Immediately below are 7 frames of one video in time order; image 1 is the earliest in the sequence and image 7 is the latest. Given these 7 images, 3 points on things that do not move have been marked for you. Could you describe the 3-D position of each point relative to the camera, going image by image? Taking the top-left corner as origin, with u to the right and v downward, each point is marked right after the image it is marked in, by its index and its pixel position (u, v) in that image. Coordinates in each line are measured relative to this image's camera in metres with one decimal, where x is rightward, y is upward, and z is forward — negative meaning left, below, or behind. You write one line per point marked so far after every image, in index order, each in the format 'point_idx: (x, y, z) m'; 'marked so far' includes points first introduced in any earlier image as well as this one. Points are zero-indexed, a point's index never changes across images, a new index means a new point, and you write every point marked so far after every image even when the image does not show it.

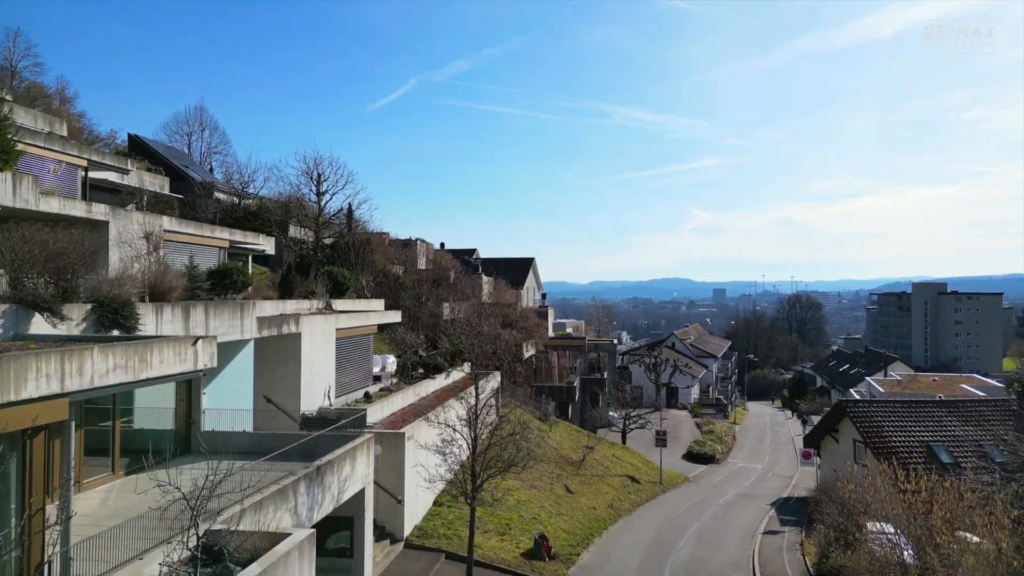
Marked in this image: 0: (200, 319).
0: (-3.2, -0.3, +6.3) m
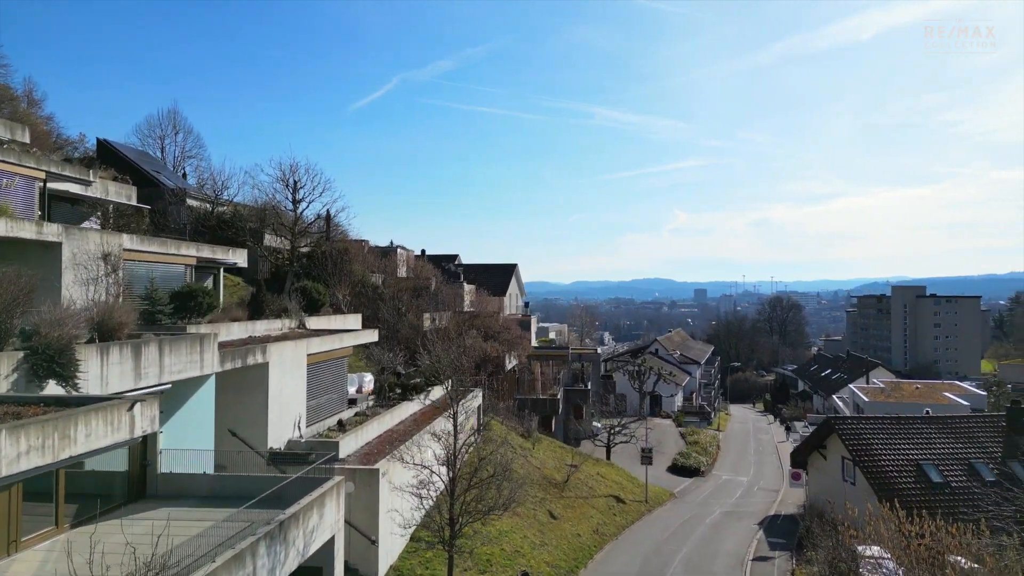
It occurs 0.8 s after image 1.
0: (-3.4, -0.7, +5.8) m
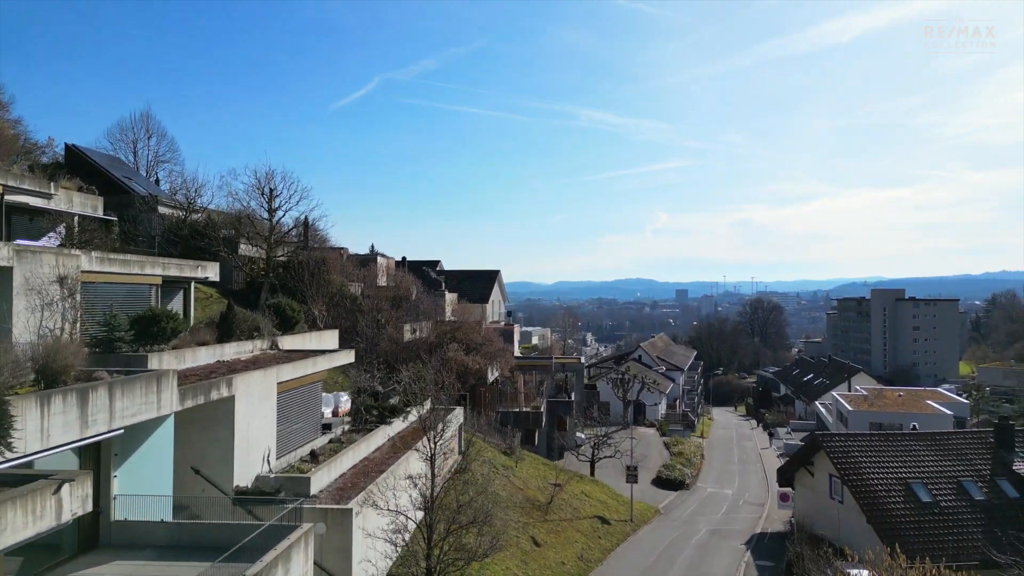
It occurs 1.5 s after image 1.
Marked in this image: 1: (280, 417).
0: (-3.5, -1.0, +5.3) m
1: (-3.2, -1.8, +8.5) m
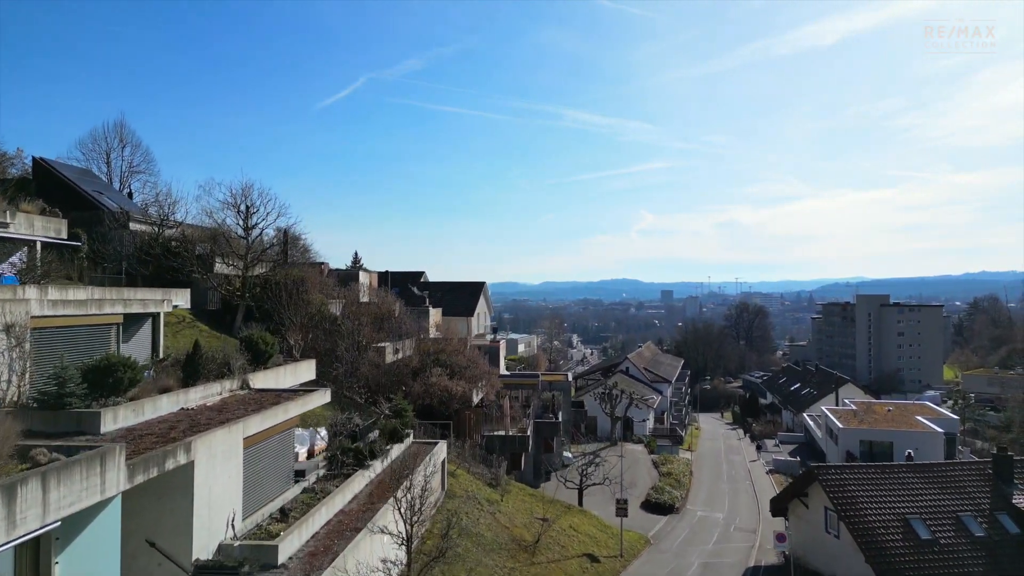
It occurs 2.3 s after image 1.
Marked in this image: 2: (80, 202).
0: (-3.7, -1.6, +4.7) m
1: (-3.4, -2.4, +7.9) m
2: (-13.4, +2.7, +19.1) m
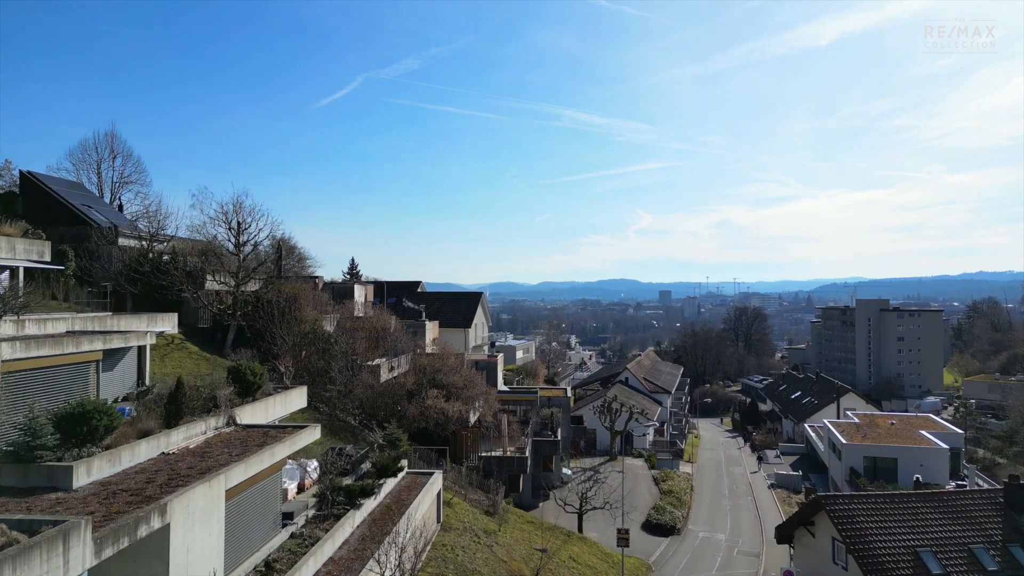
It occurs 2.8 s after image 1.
0: (-3.7, -2.1, +4.3) m
1: (-3.4, -2.9, +7.5) m
2: (-13.5, +2.2, +18.6) m
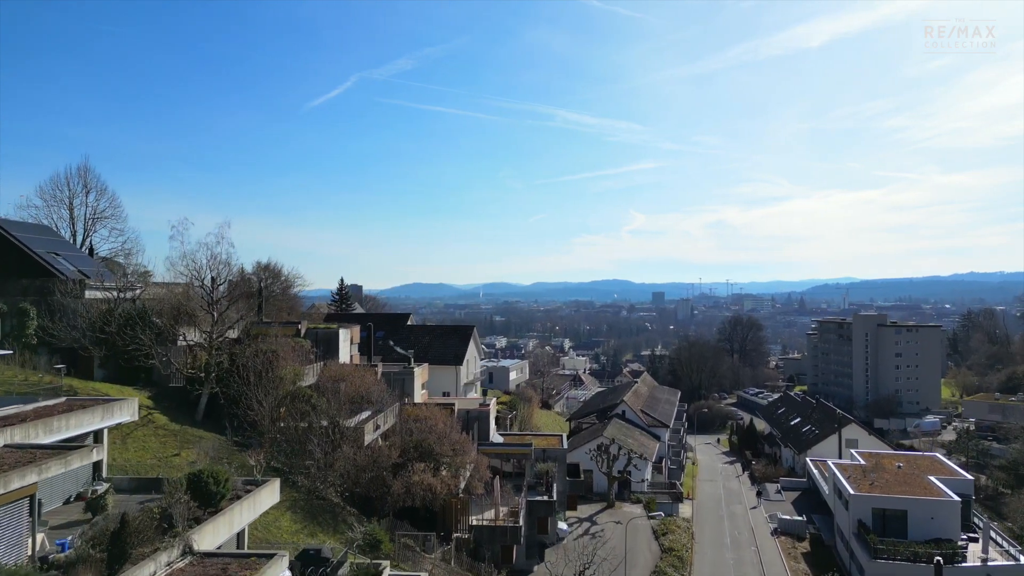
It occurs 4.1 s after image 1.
0: (-3.7, -3.7, +3.3) m
1: (-3.5, -4.5, +6.4) m
2: (-13.7, +0.6, +17.5) m
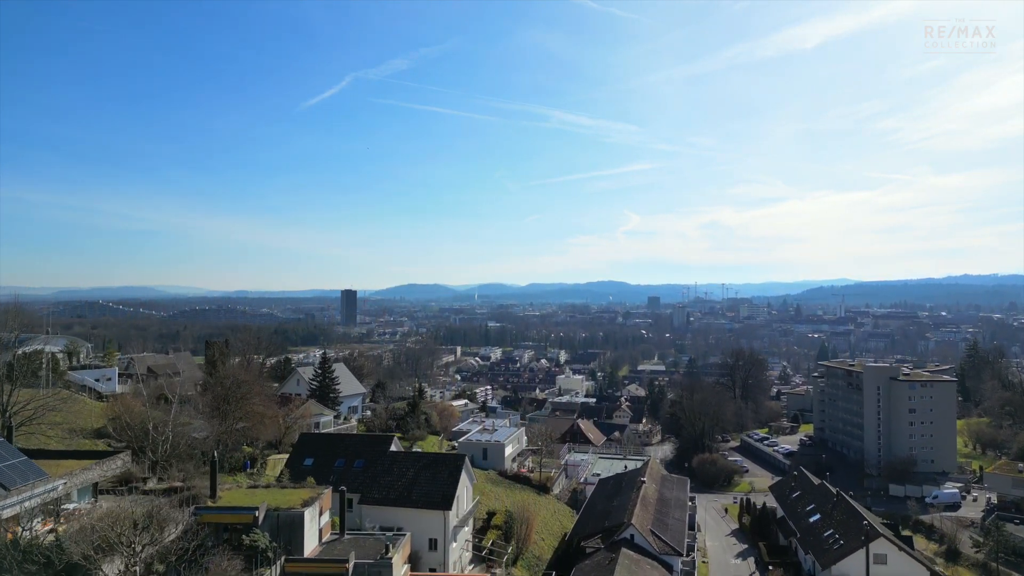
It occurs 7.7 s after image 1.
0: (-3.7, -8.9, +0.1) m
1: (-3.5, -9.7, +3.3) m
2: (-13.8, -4.7, +14.3) m
